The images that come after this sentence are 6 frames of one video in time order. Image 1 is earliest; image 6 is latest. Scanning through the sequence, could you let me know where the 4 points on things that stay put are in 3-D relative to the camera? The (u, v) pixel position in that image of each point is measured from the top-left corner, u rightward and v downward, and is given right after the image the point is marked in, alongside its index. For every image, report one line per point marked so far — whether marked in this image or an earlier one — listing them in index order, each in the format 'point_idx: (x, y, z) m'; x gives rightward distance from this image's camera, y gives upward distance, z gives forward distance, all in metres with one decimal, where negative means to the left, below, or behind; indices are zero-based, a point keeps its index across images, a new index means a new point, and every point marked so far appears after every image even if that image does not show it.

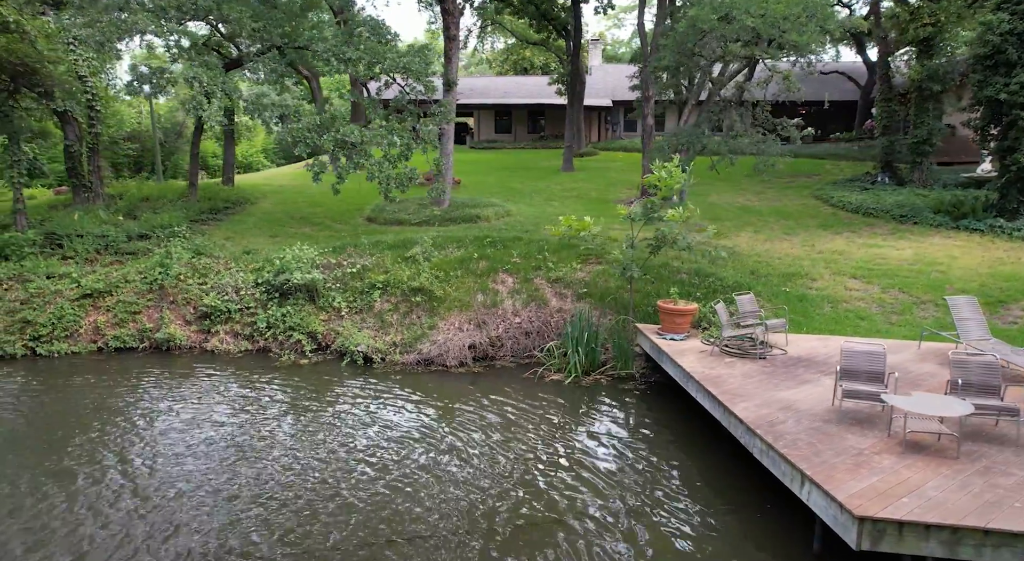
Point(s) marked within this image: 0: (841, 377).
0: (+3.5, -1.0, +7.2) m
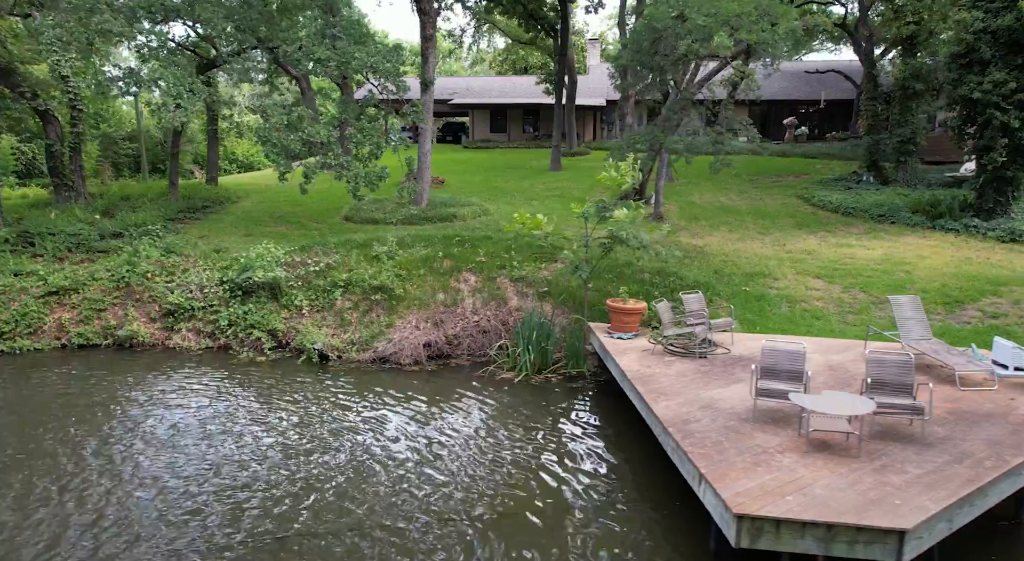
0: (+2.7, -1.0, +7.2) m
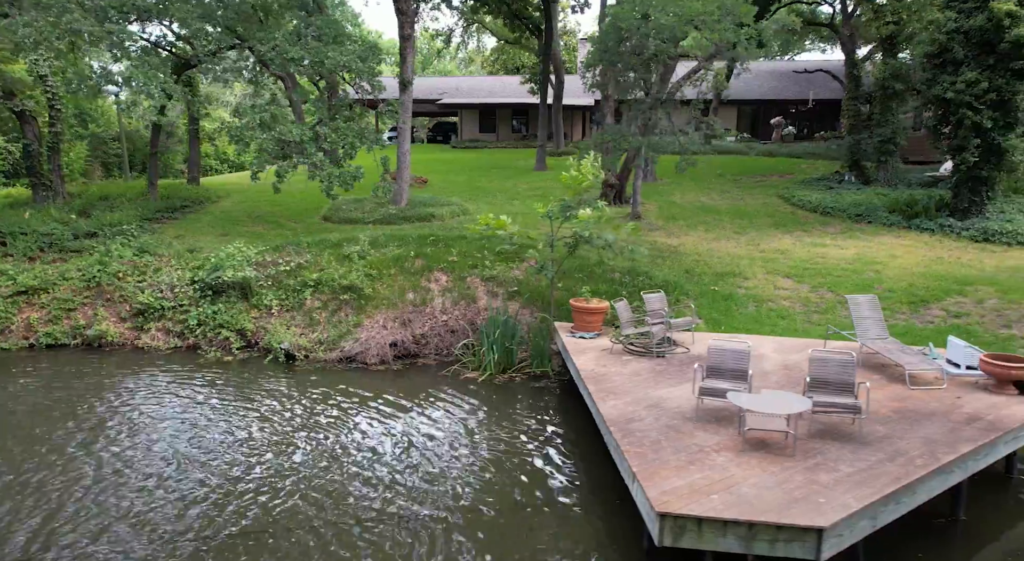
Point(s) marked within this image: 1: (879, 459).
0: (+2.1, -1.0, +7.2) m
1: (+3.2, -1.6, +5.9) m
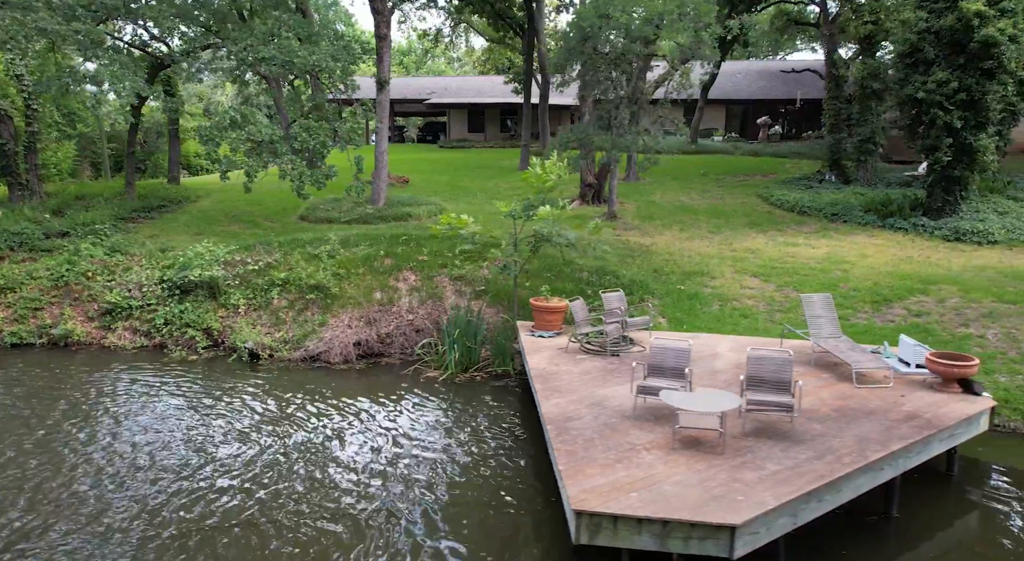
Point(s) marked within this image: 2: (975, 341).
0: (+1.5, -1.0, +7.2) m
1: (+2.6, -1.5, +5.9) m
2: (+6.9, -0.9, +10.0) m
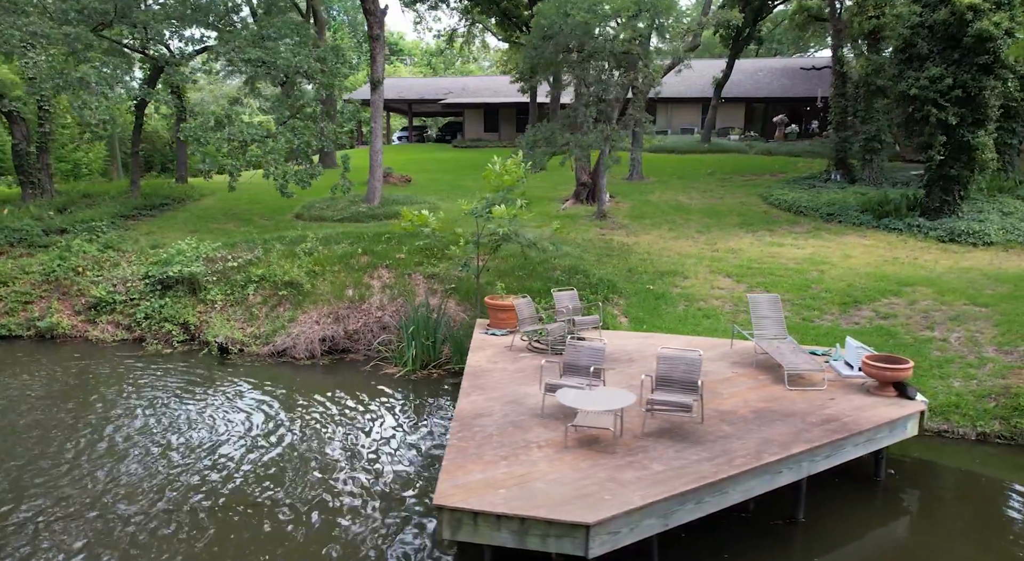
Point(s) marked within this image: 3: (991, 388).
0: (+0.6, -1.0, +7.2) m
1: (+1.6, -1.5, +5.8) m
2: (+6.1, -0.9, +9.7) m
3: (+6.2, -1.4, +8.7) m
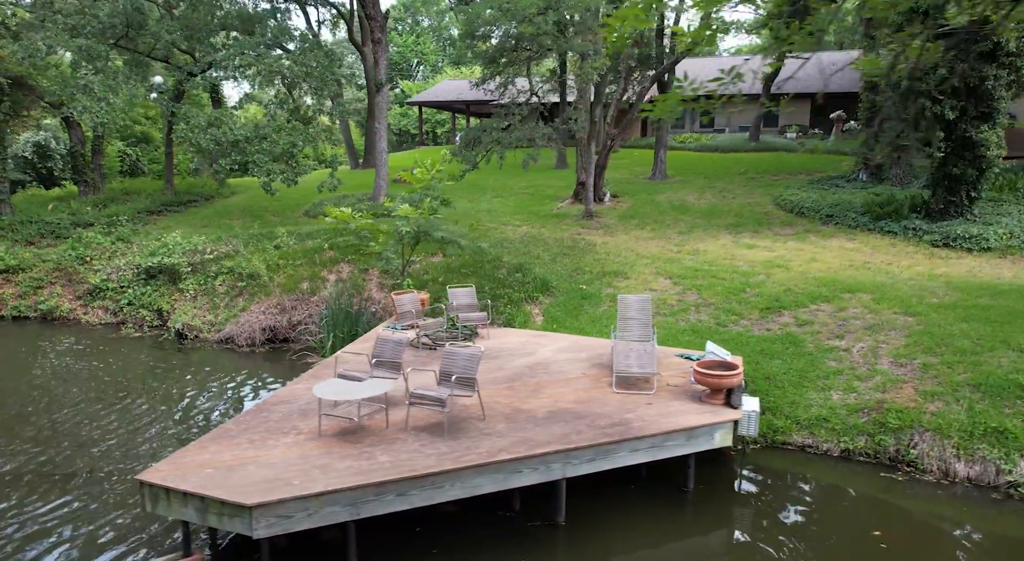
0: (-1.5, -0.9, +7.3) m
1: (-0.7, -1.5, +5.9) m
2: (+4.4, -1.0, +9.1) m
3: (+4.3, -1.5, +8.1) m
